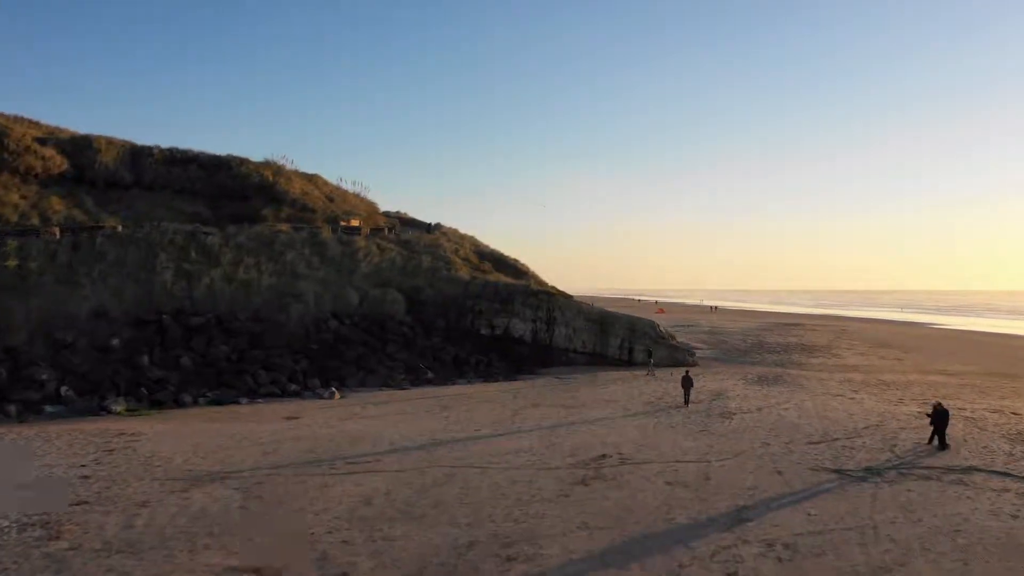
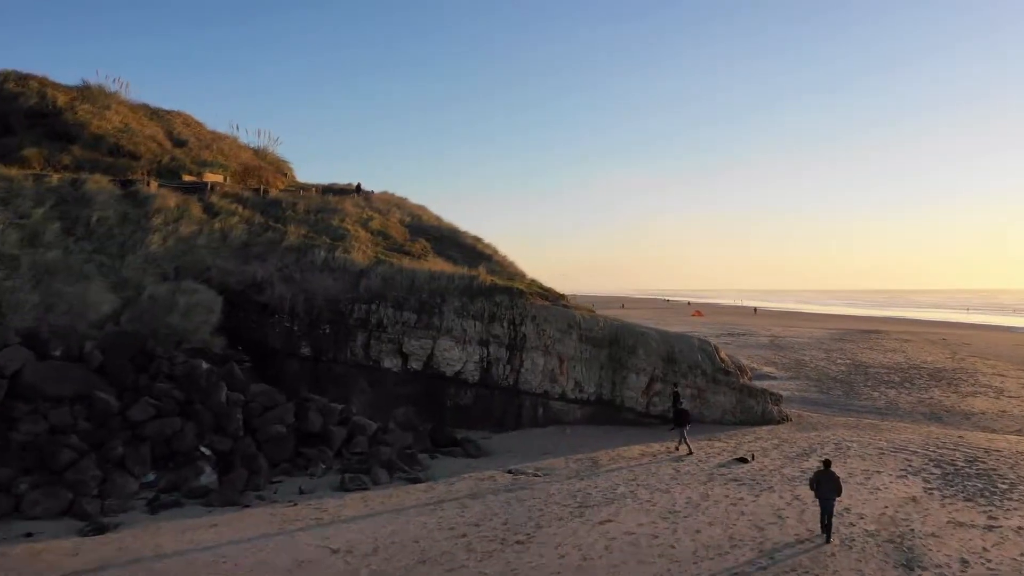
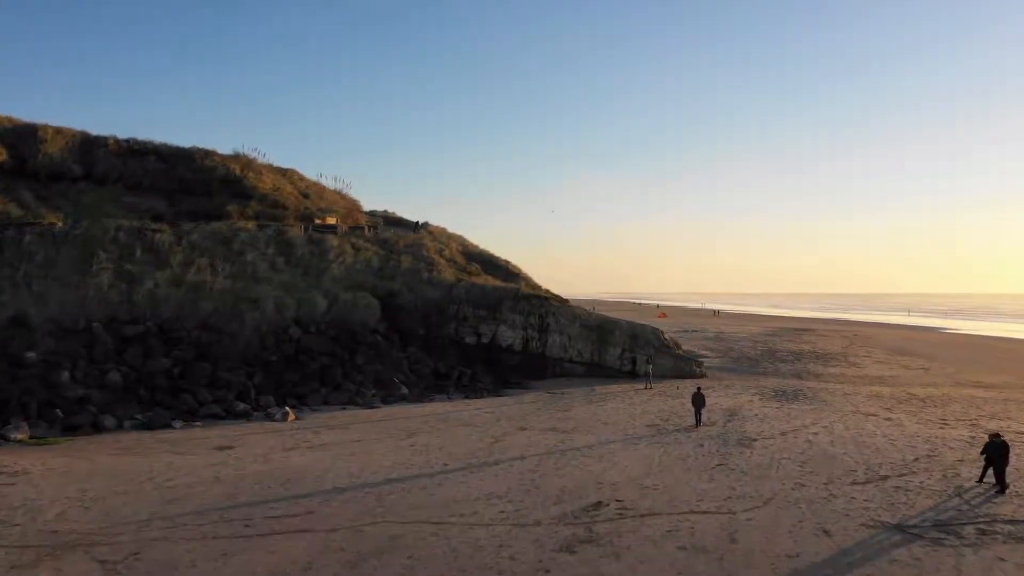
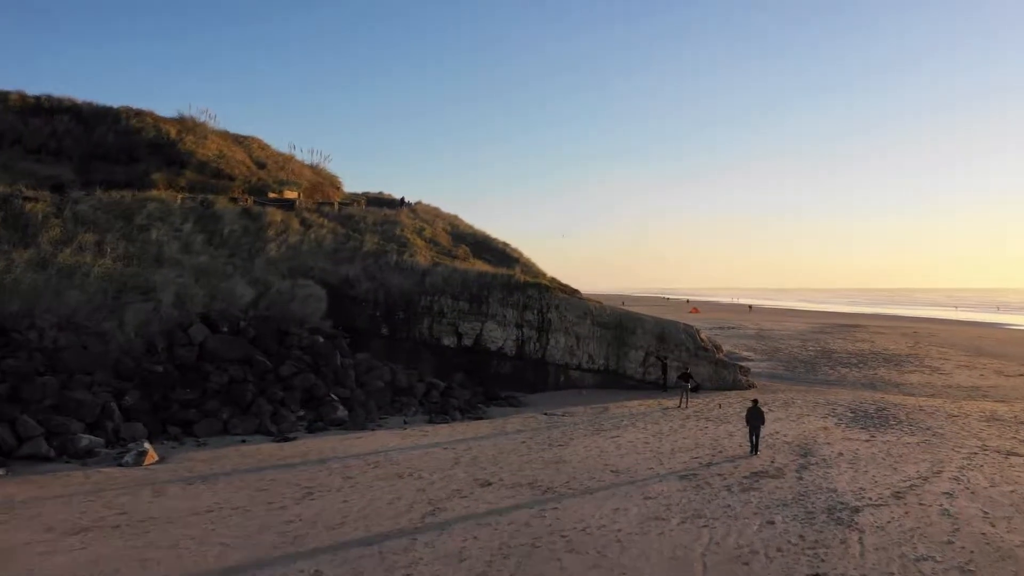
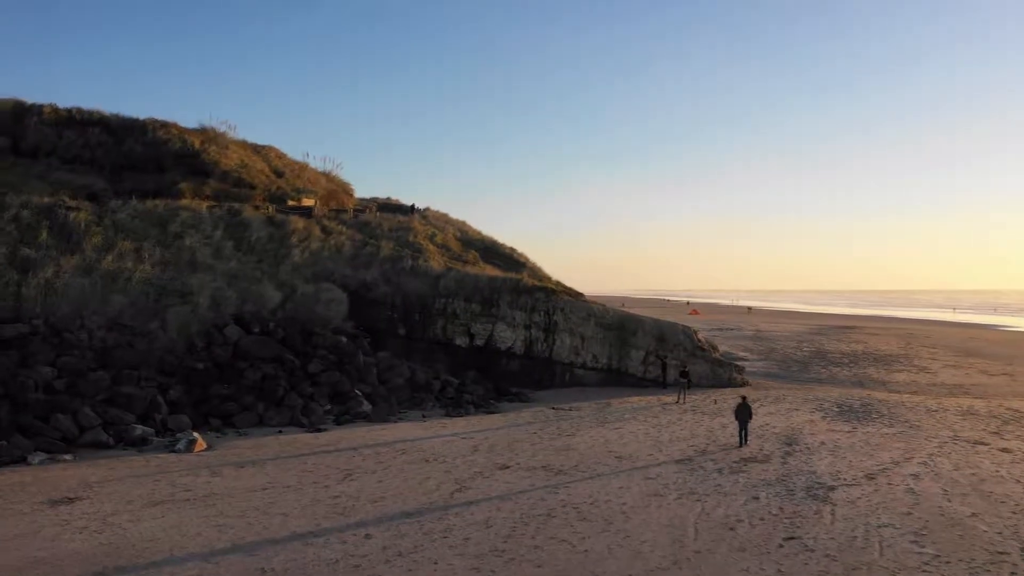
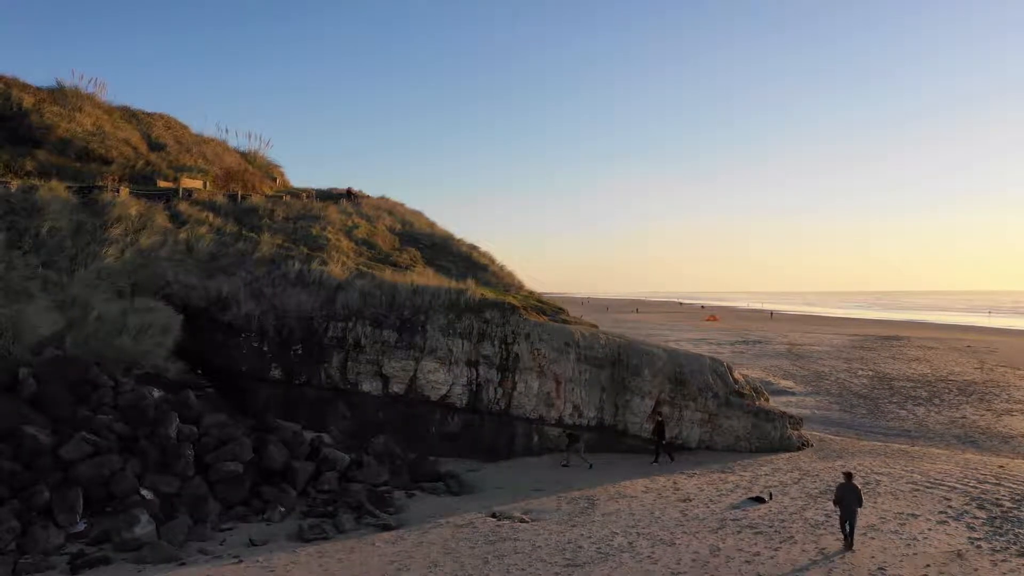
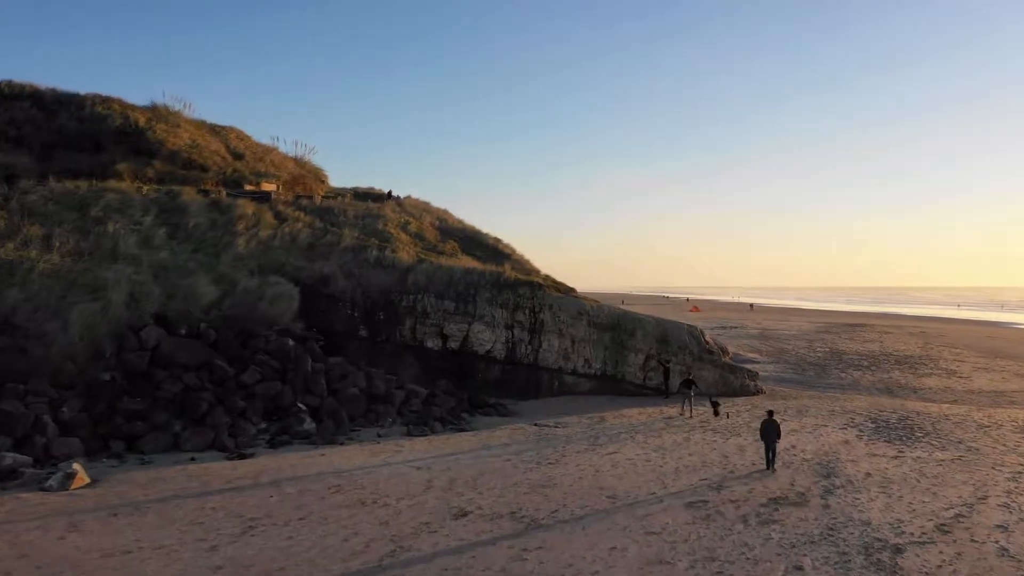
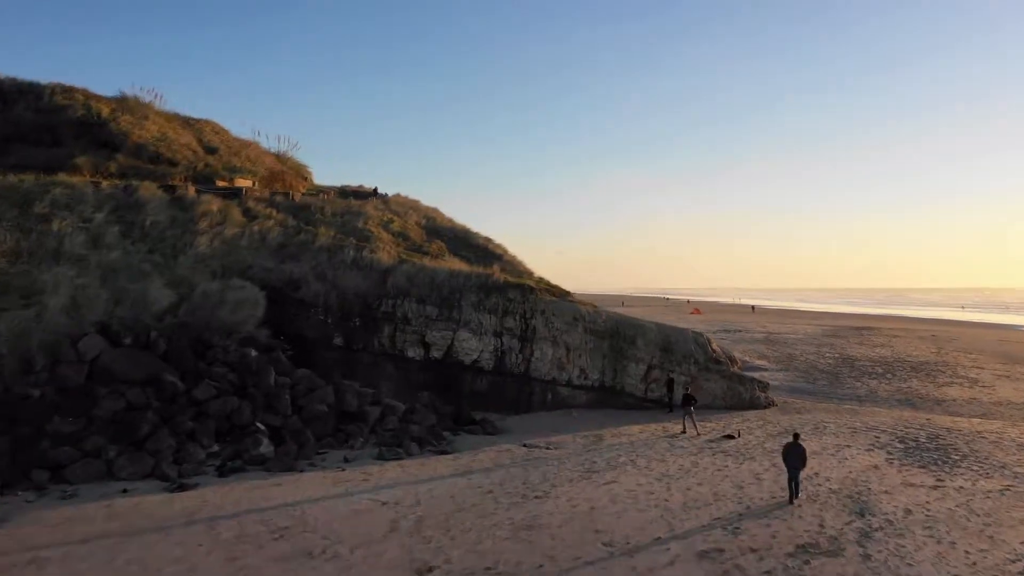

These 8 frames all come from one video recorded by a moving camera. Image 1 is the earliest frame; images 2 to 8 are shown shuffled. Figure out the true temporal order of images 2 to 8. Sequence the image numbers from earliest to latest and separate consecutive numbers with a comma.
3, 5, 4, 7, 8, 2, 6
